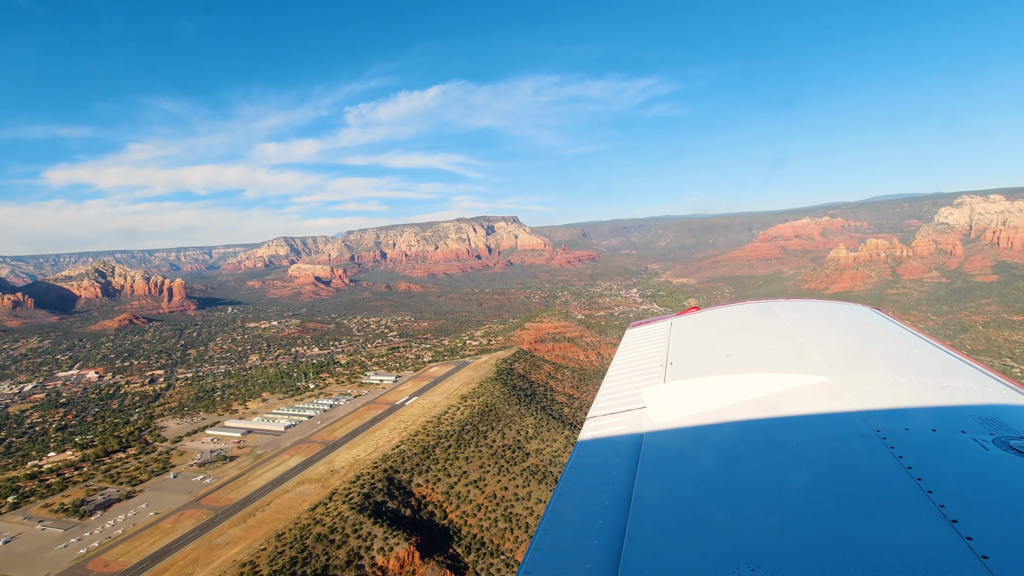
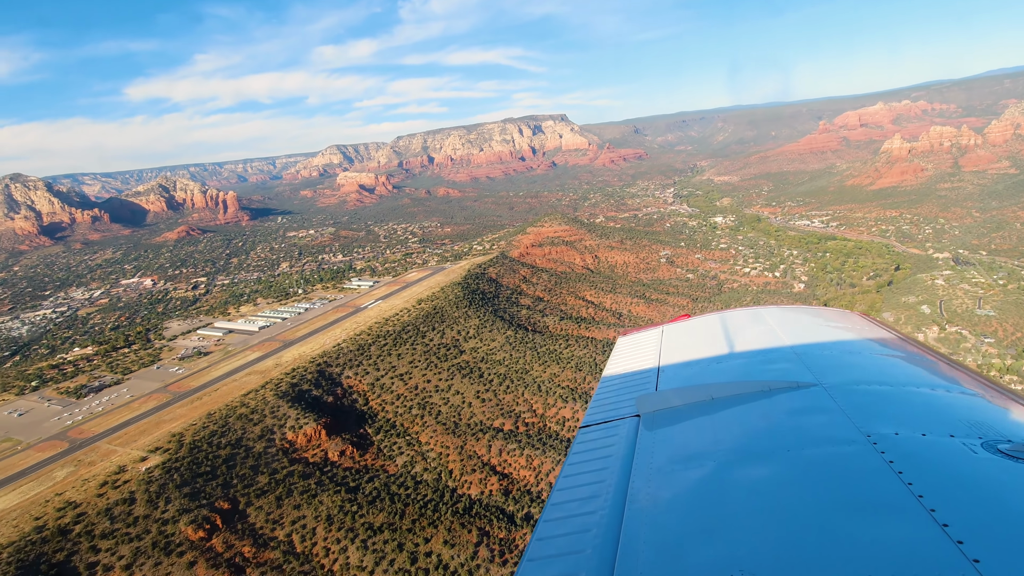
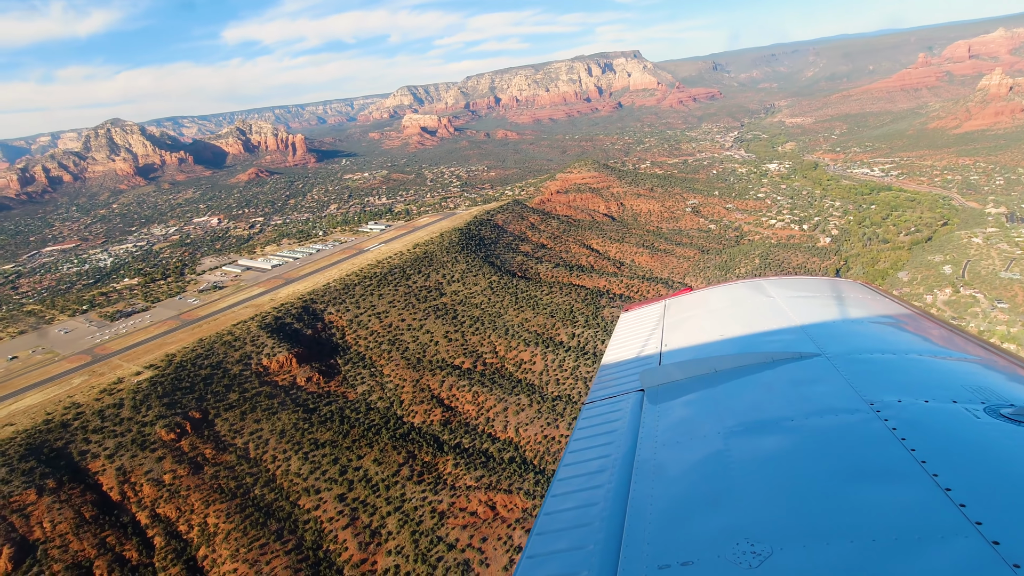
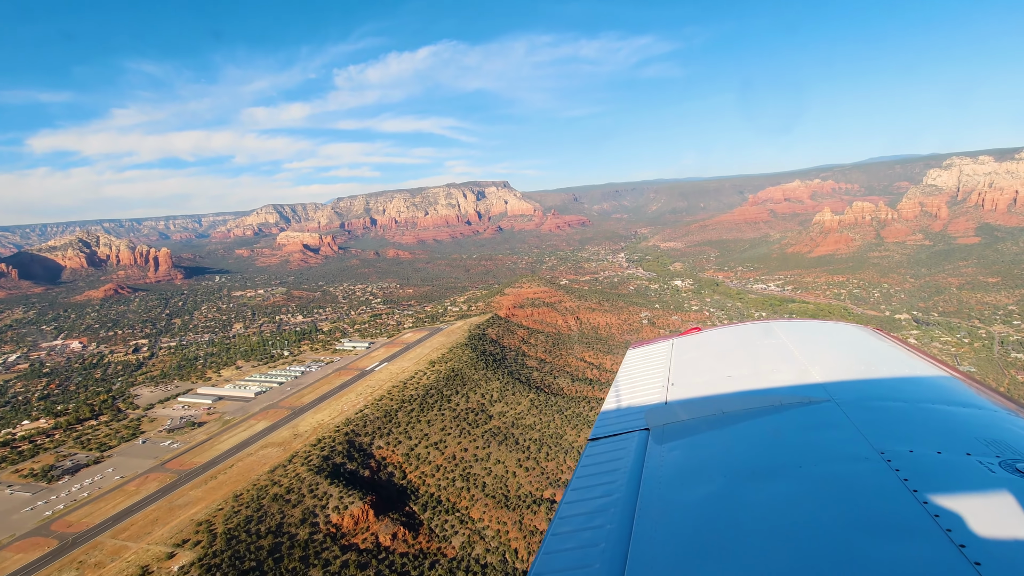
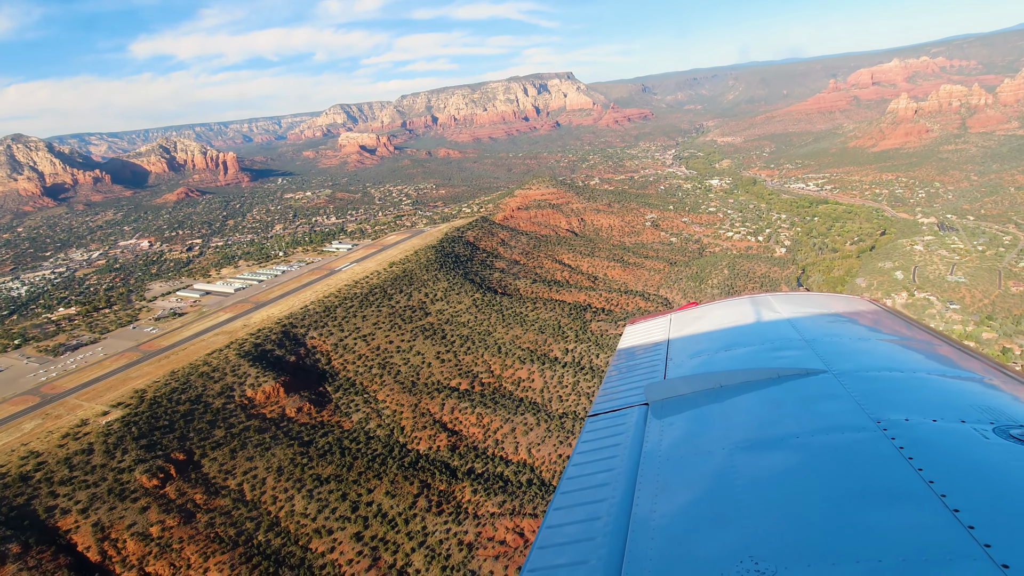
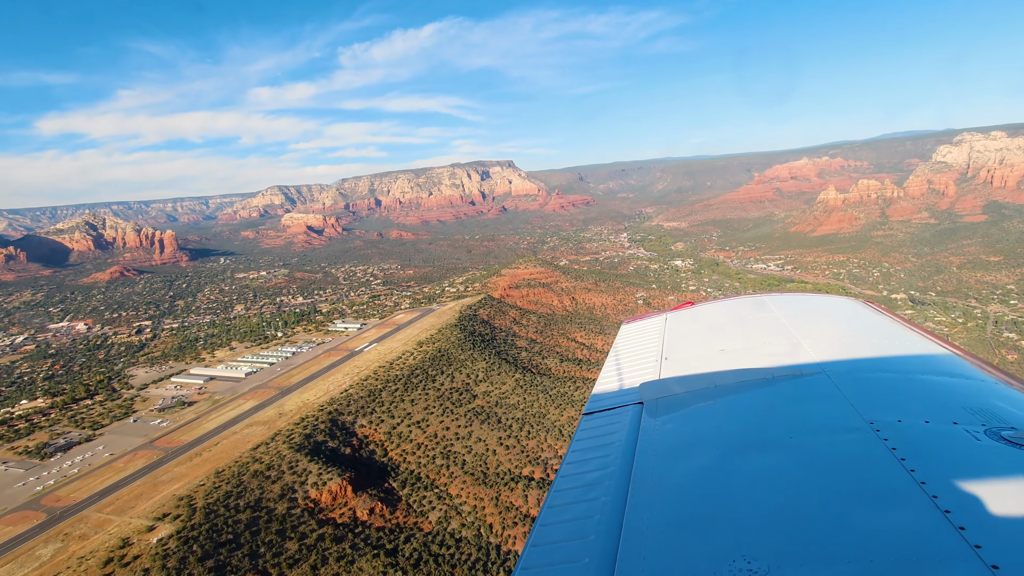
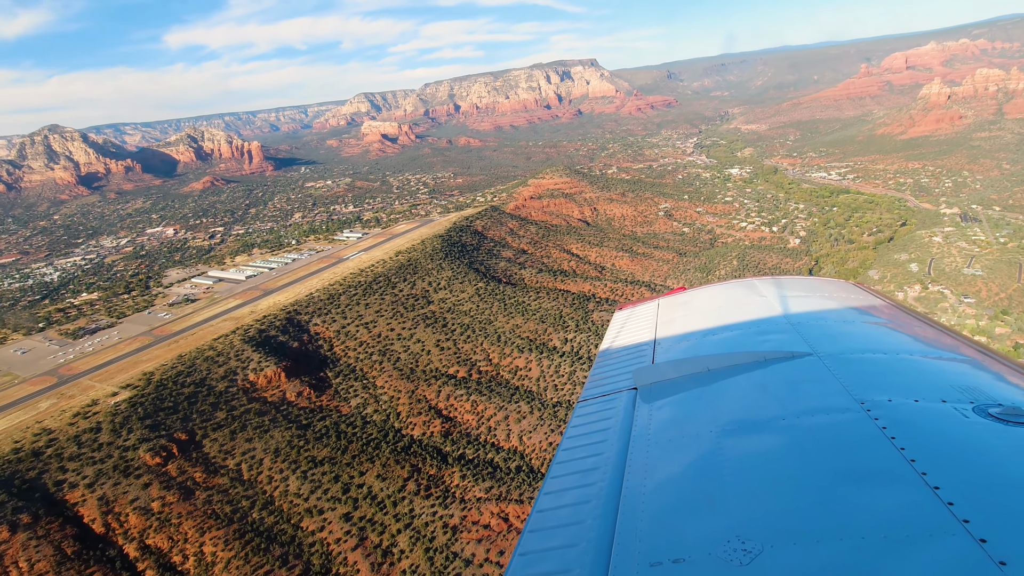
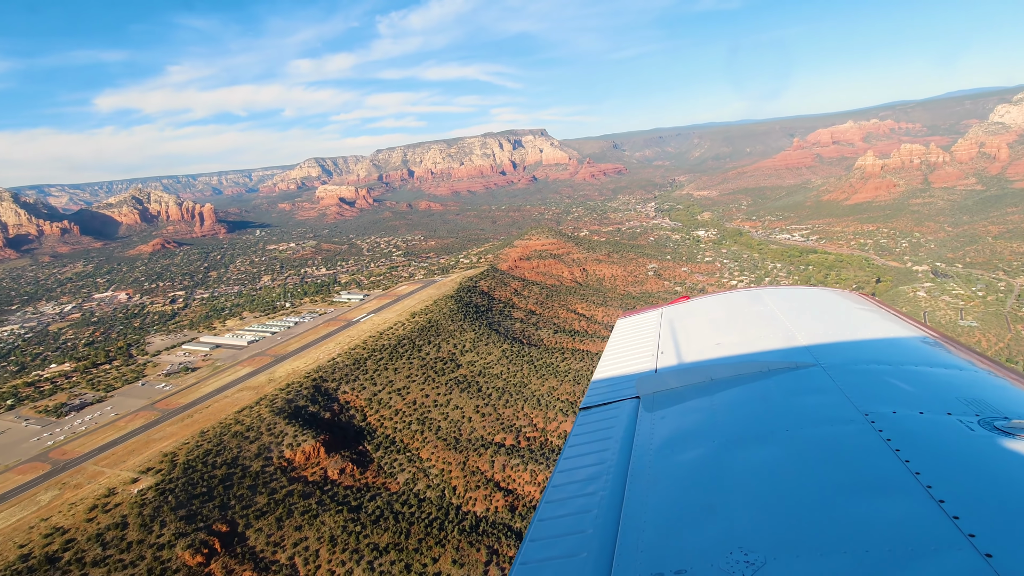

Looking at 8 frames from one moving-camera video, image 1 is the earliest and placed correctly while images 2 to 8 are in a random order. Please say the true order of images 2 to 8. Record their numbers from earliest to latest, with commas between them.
4, 6, 8, 2, 5, 7, 3
